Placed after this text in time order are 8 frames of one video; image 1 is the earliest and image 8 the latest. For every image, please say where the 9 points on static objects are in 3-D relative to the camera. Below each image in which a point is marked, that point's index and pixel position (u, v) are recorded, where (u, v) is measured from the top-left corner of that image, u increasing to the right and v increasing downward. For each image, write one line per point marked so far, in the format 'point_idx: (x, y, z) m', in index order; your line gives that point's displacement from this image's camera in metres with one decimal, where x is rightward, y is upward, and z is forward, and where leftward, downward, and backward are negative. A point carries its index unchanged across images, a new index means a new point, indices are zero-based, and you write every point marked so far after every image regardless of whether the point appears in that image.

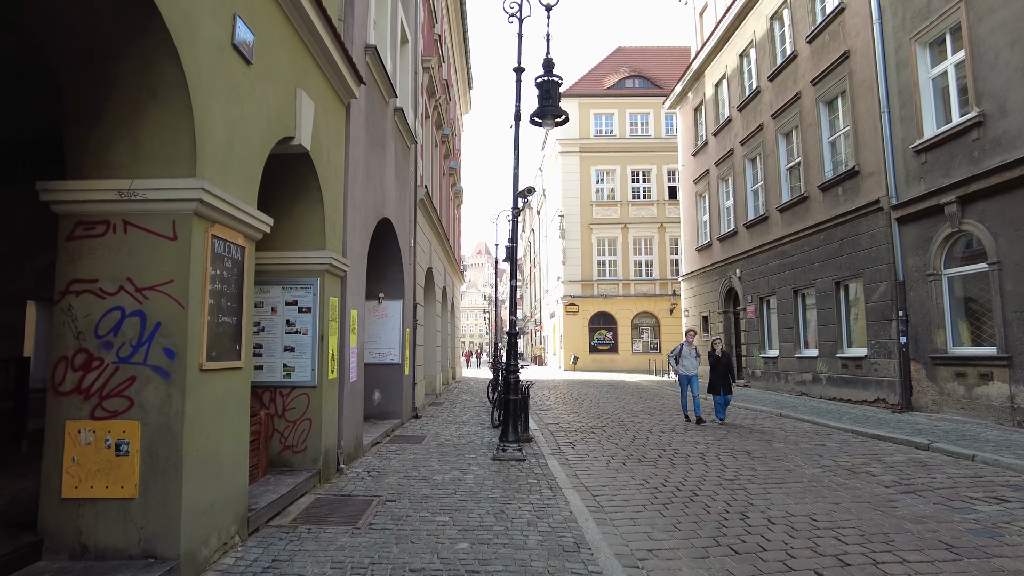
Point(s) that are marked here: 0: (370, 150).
0: (-1.8, +1.7, +8.8) m
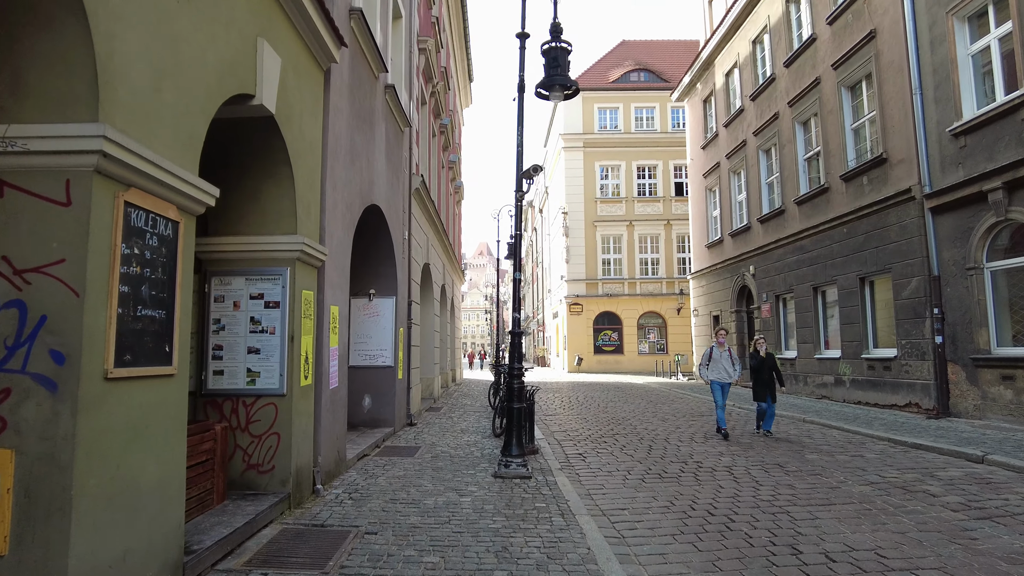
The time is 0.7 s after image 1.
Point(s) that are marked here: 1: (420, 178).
0: (-1.8, +1.8, +7.9) m
1: (-1.6, +1.9, +12.4) m
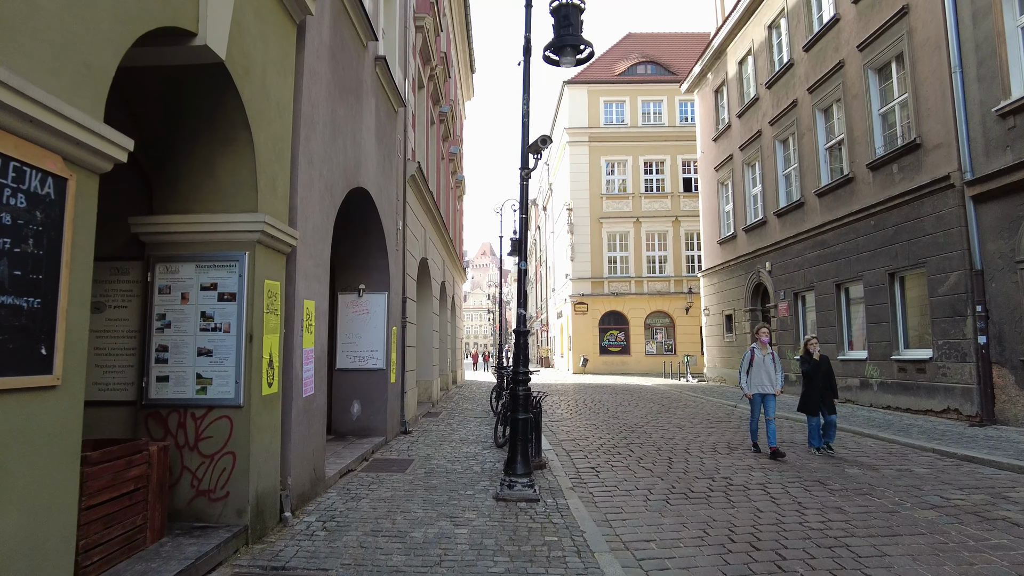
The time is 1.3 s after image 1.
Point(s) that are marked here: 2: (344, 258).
0: (-1.7, +1.9, +6.9) m
1: (-1.6, +2.0, +11.4) m
2: (-2.3, +0.5, +9.5) m
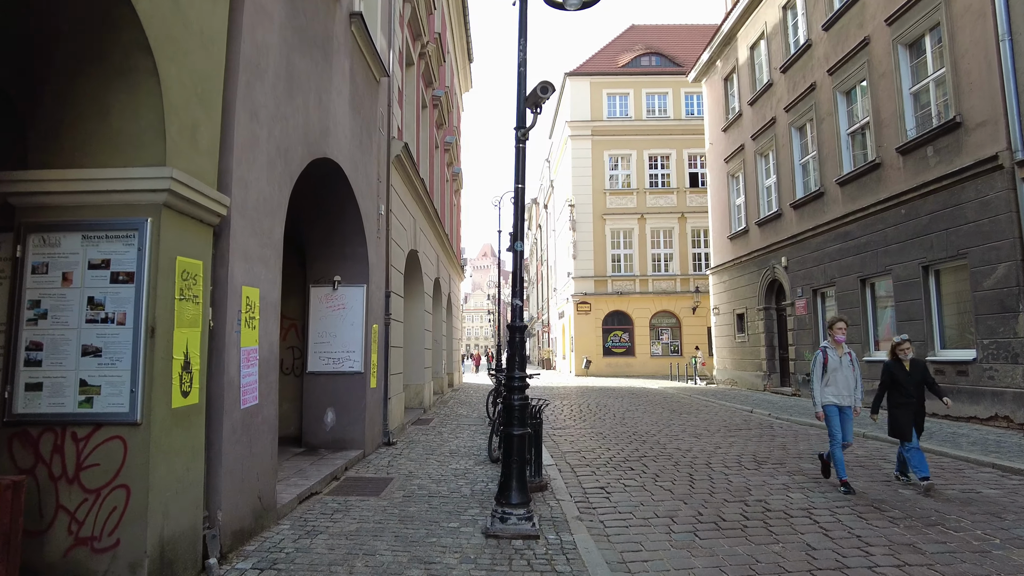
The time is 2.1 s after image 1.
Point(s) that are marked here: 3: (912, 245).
0: (-1.8, +2.0, +5.7) m
1: (-1.6, +2.1, +10.3) m
2: (-2.4, +0.6, +8.4) m
3: (+7.1, +0.8, +12.5) m
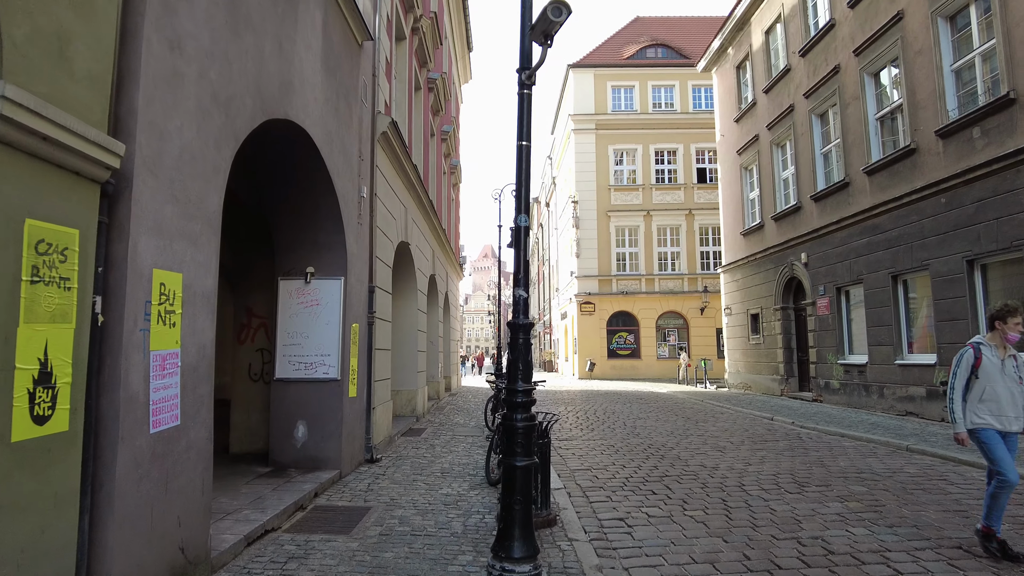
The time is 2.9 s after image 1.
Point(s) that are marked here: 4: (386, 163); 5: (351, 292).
0: (-1.7, +2.1, +4.6) m
1: (-1.6, +2.2, +9.1) m
2: (-2.3, +0.6, +7.2) m
3: (+7.2, +0.8, +11.4) m
4: (-1.7, +1.6, +9.2) m
5: (-1.7, 0.0, +7.5) m
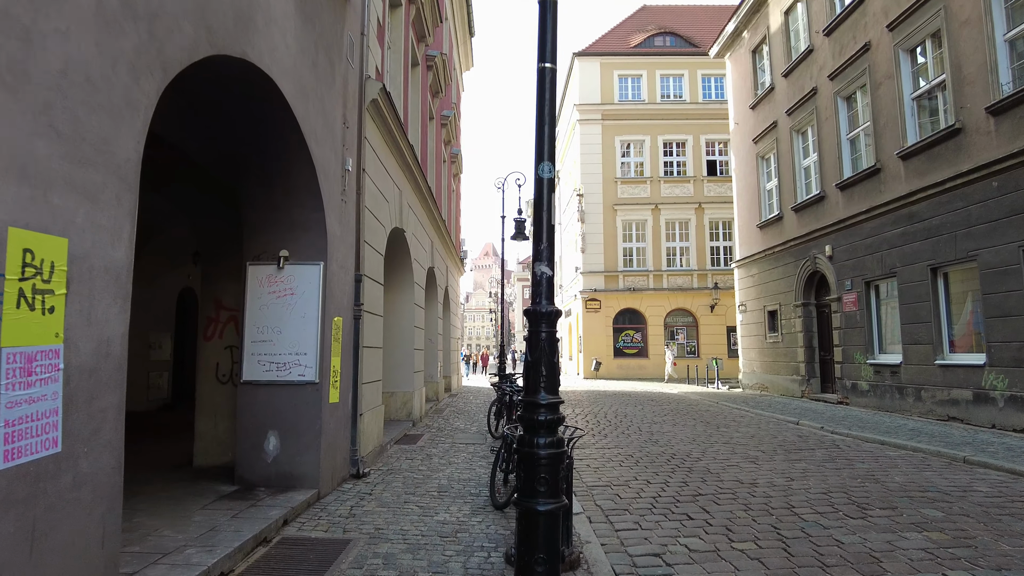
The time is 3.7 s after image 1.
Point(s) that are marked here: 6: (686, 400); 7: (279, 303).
0: (-1.7, +2.2, +3.5) m
1: (-1.5, +2.3, +8.0) m
2: (-2.3, +0.8, +6.1) m
3: (+7.2, +0.9, +10.3) m
4: (-1.6, +1.8, +8.2) m
5: (-1.6, +0.1, +6.4) m
6: (+4.8, -3.1, +19.3) m
7: (-2.0, -0.1, +6.1) m
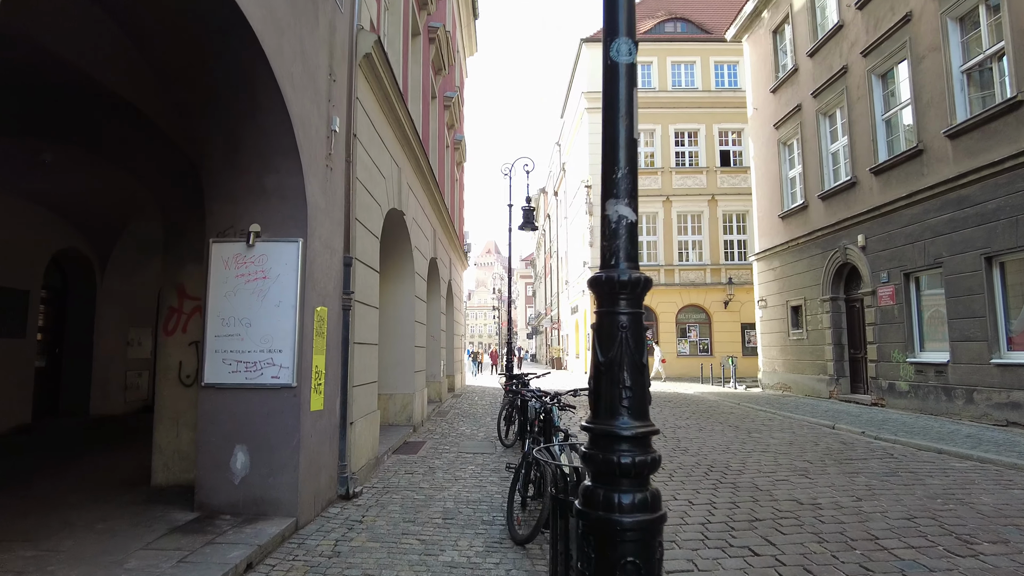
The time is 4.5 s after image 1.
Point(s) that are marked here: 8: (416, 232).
0: (-1.5, +2.3, +2.4) m
1: (-1.3, +2.4, +6.9) m
2: (-2.1, +0.9, +5.0) m
3: (+7.4, +1.1, +9.2) m
4: (-1.4, +1.9, +7.0) m
5: (-1.5, +0.2, +5.3) m
6: (+4.9, -2.9, +18.2) m
7: (-1.9, 0.0, +5.0) m
8: (-1.4, +0.9, +10.6) m
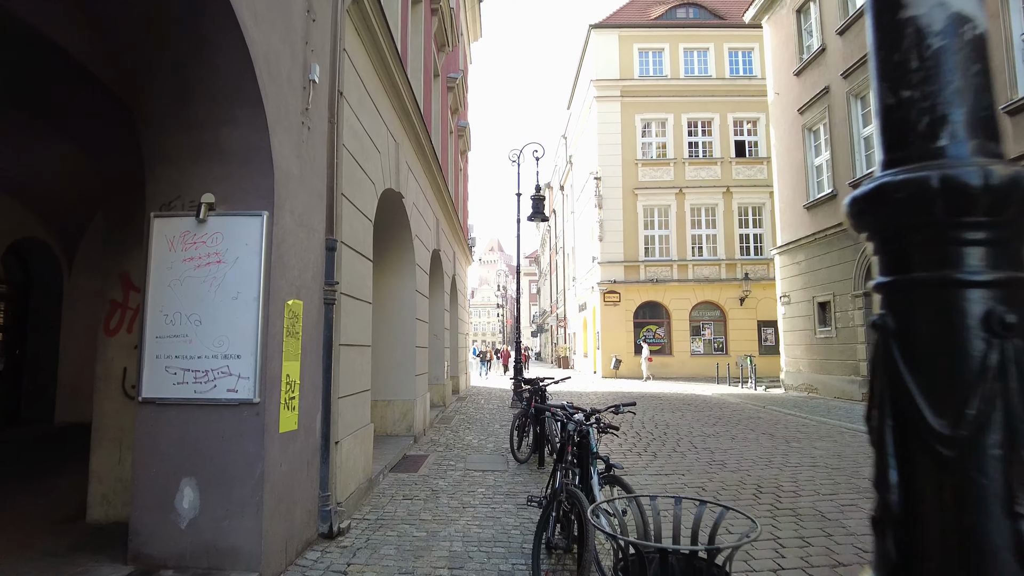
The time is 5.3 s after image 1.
0: (-1.4, +2.3, +1.3) m
1: (-1.2, +2.5, +5.8) m
2: (-2.0, +0.9, +3.9) m
3: (+7.6, +1.2, +8.0) m
4: (-1.3, +2.0, +5.9) m
5: (-1.3, +0.3, +4.2) m
6: (+5.1, -2.8, +17.1) m
7: (-1.7, +0.1, +3.9) m
8: (-1.3, +1.0, +9.5) m
